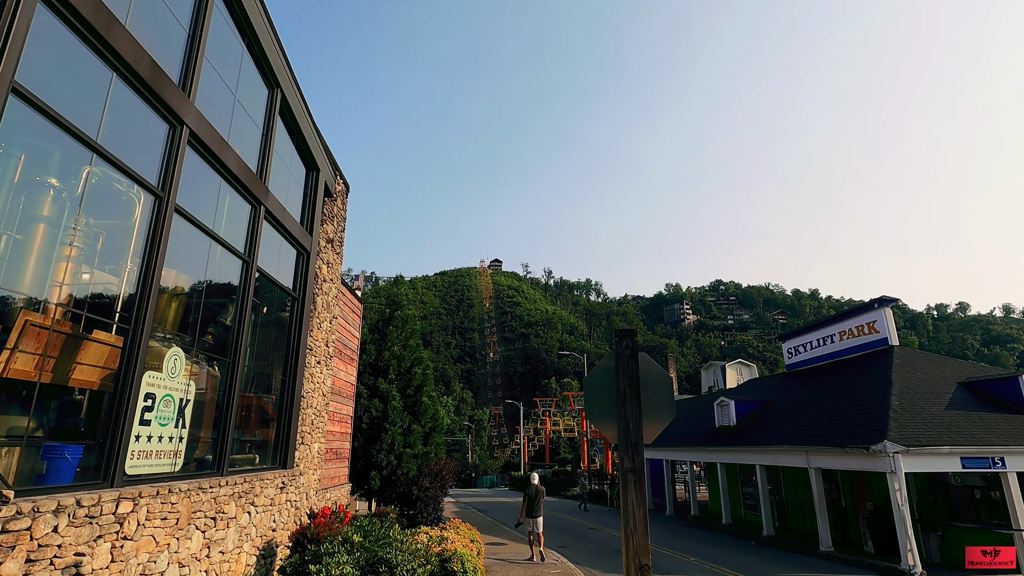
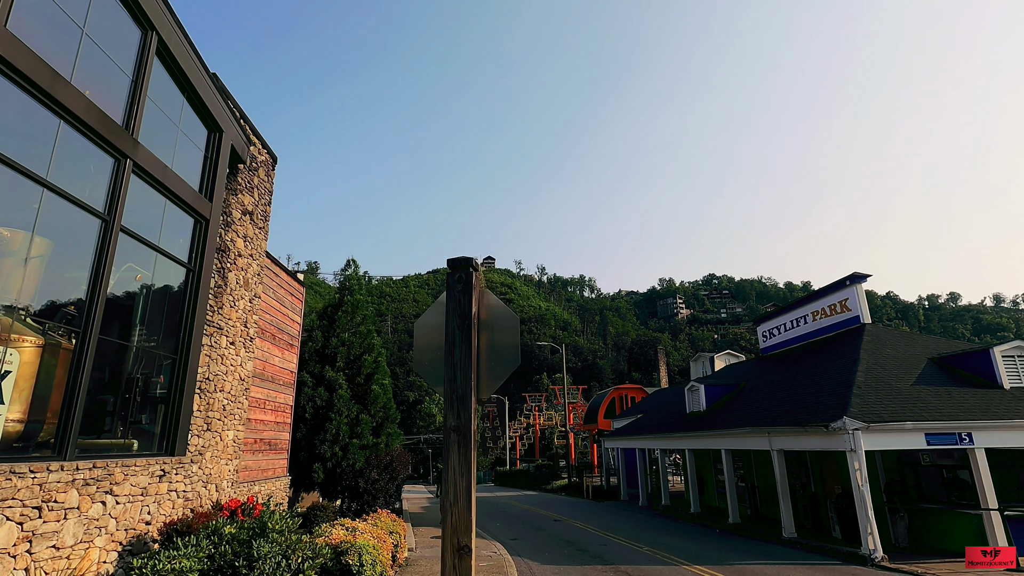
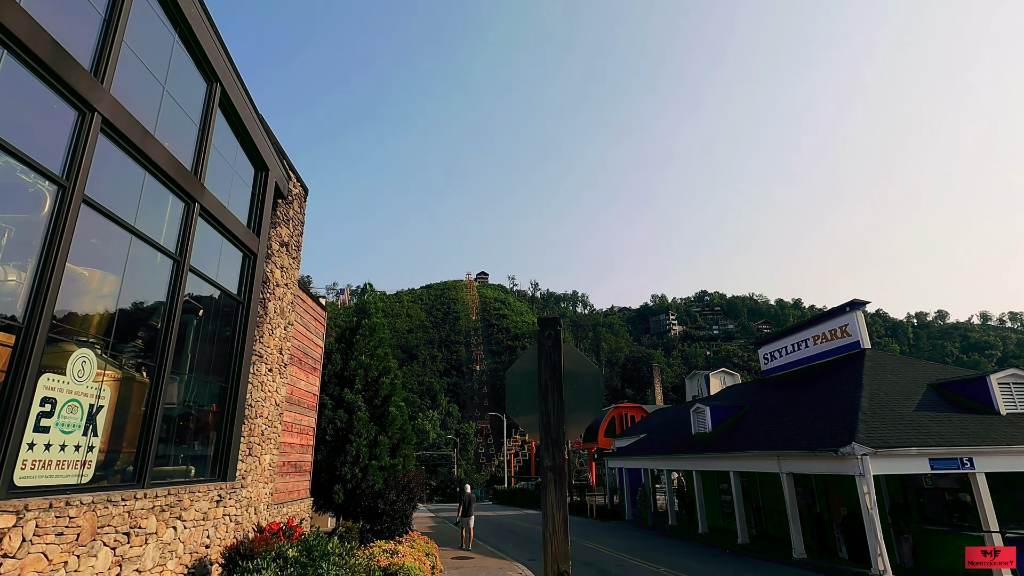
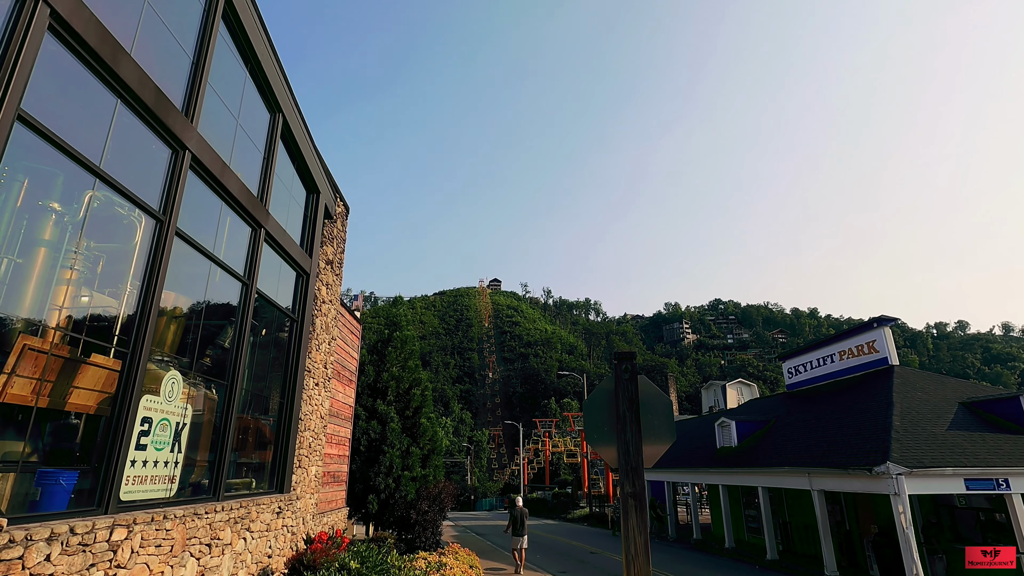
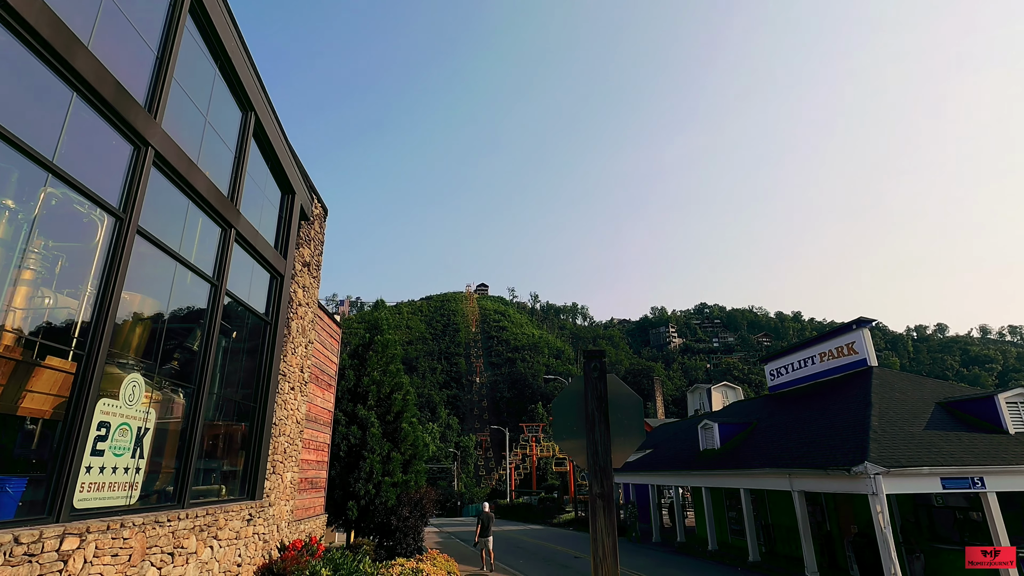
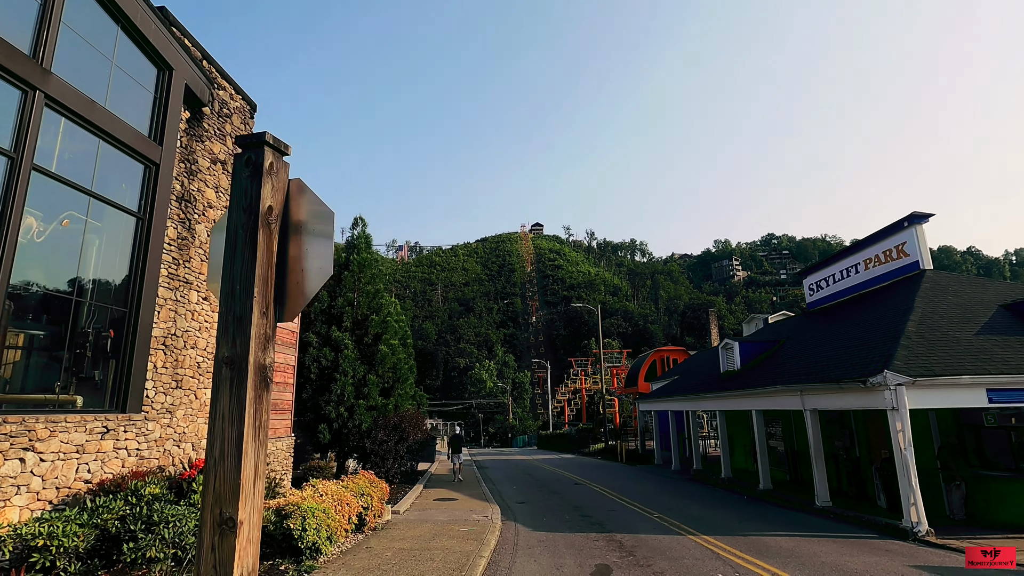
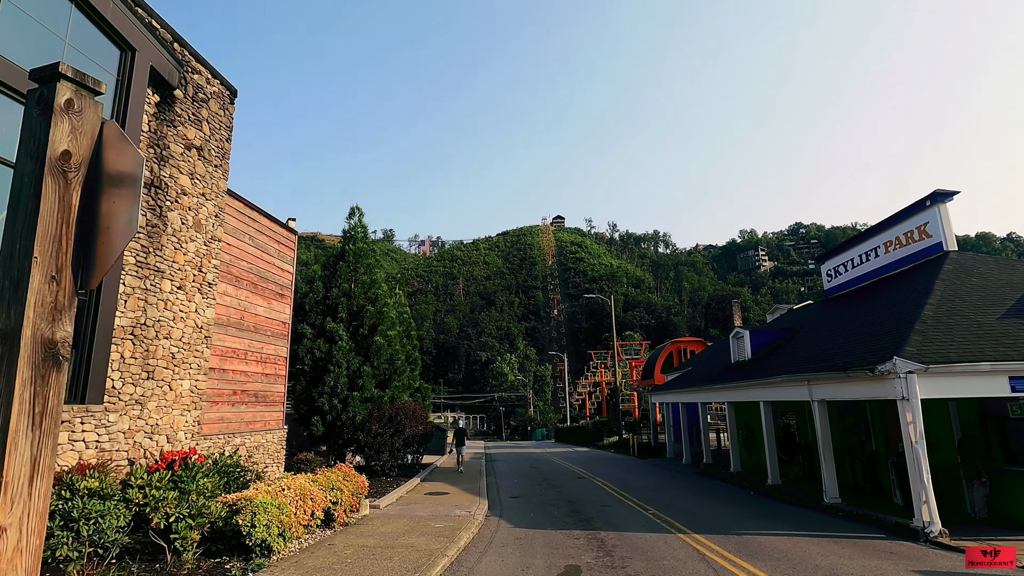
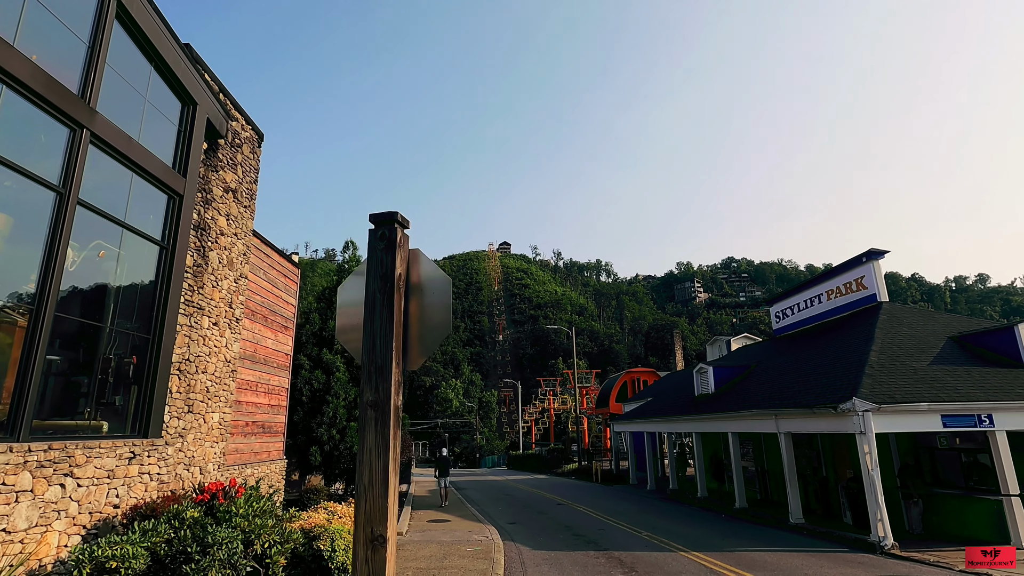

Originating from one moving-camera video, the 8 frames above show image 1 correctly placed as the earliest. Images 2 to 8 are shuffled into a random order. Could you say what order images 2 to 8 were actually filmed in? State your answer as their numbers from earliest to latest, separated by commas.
4, 5, 3, 2, 8, 6, 7
